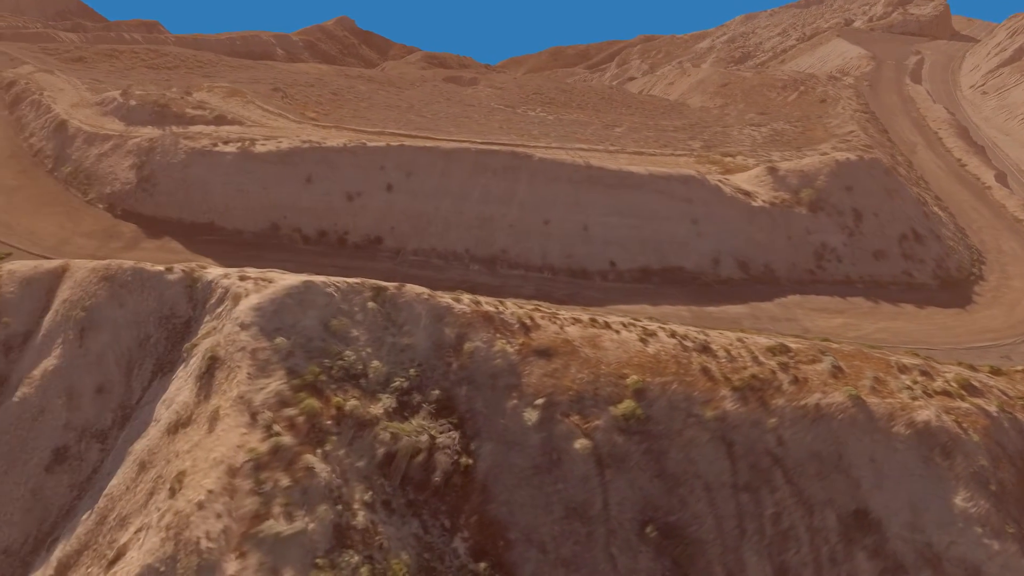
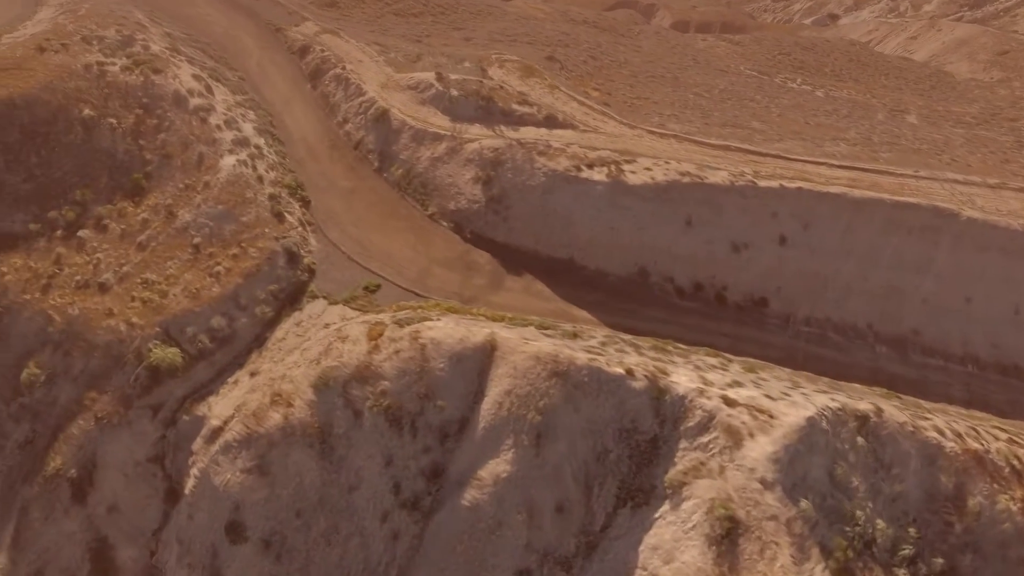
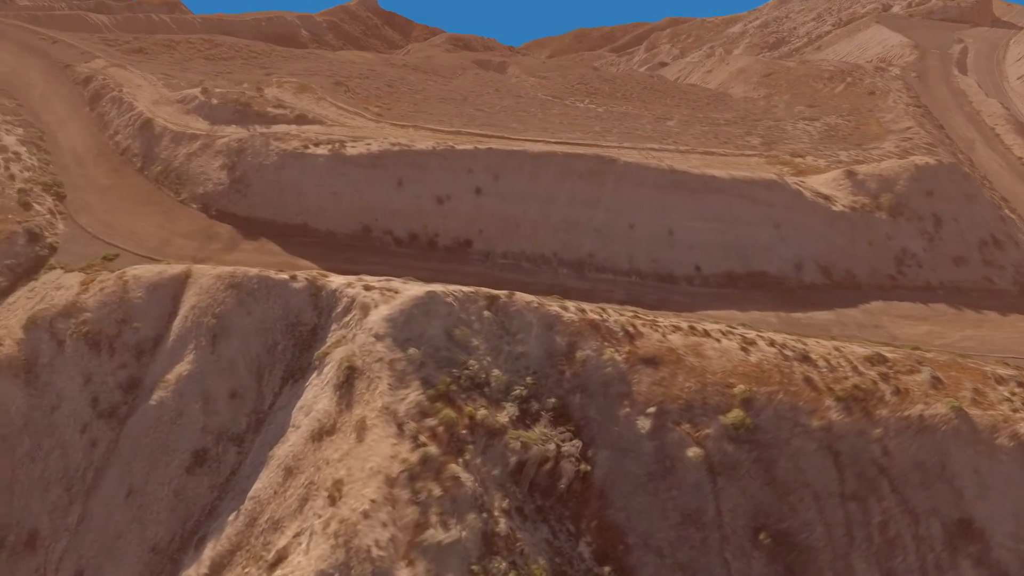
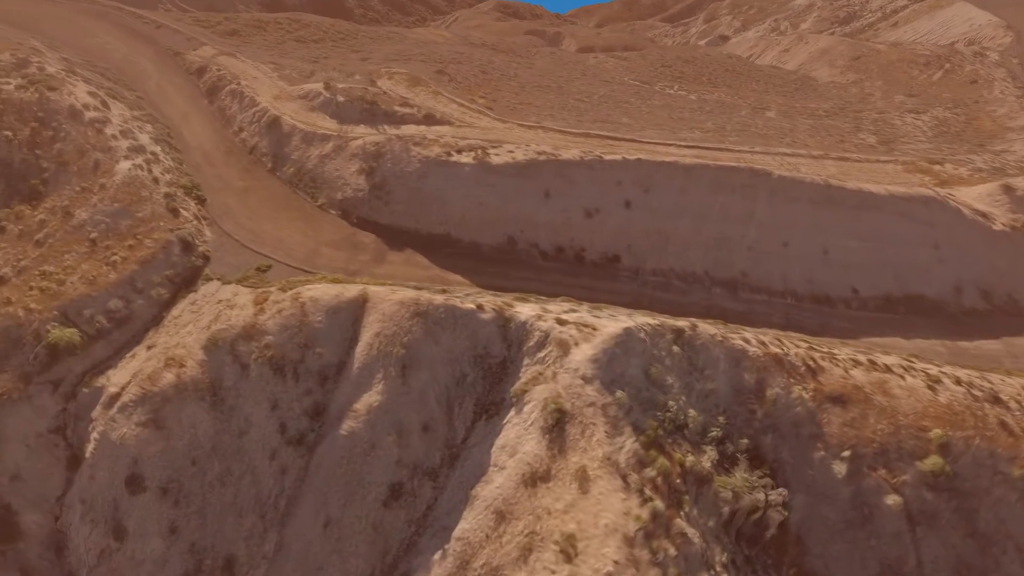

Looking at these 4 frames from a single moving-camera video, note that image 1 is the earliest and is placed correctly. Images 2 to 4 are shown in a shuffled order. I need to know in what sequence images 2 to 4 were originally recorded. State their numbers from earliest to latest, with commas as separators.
3, 4, 2
